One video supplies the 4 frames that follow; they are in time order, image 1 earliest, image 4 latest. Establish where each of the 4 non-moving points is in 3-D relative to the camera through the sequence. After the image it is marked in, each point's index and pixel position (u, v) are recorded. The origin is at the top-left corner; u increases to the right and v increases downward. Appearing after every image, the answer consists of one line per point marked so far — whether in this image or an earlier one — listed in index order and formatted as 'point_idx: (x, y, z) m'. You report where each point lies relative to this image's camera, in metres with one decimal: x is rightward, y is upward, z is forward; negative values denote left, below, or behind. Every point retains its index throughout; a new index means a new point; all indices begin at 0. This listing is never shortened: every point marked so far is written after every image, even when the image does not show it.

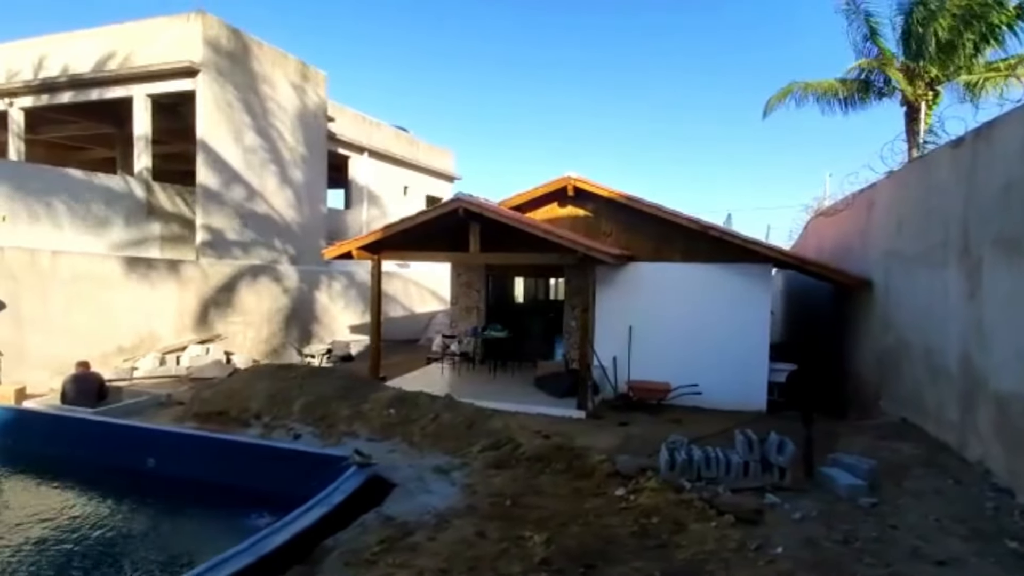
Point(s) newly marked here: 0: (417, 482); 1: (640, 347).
0: (-0.9, -1.8, +6.0) m
1: (+2.4, -1.1, +11.9) m
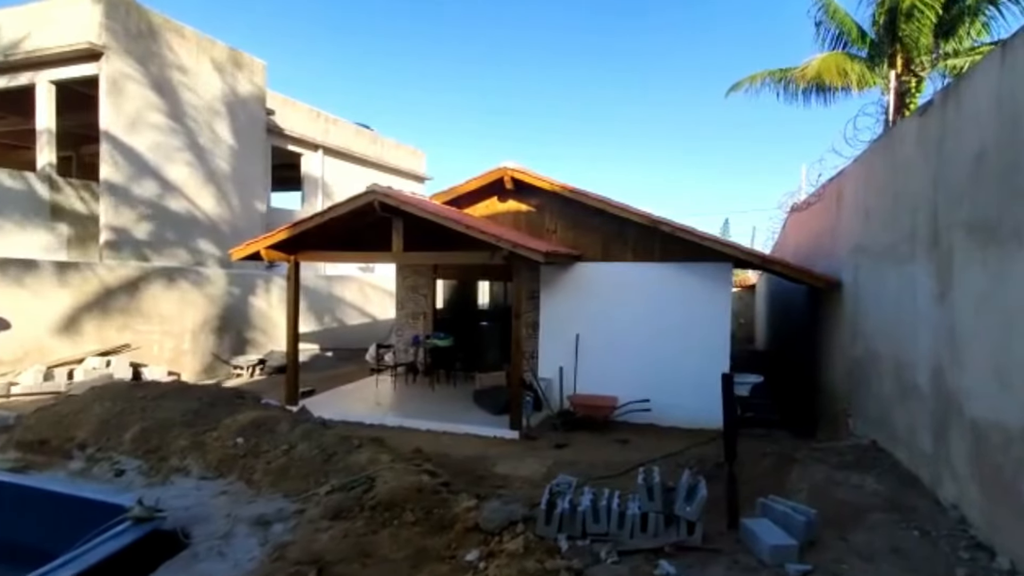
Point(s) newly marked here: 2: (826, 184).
0: (-2.1, -1.8, +4.6) m
1: (+1.2, -1.1, +10.5) m
2: (+4.9, +1.6, +10.1) m
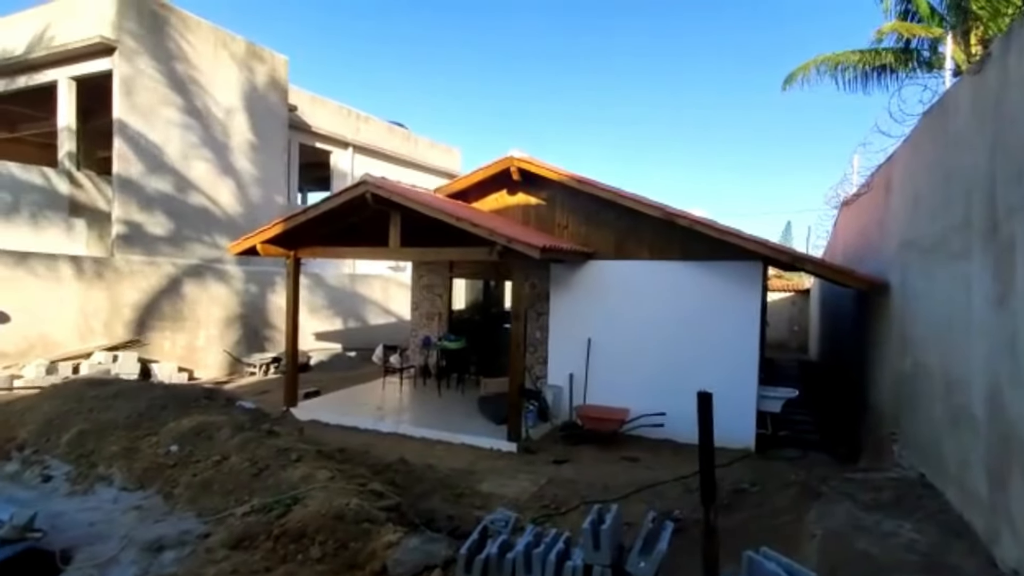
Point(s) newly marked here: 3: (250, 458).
0: (-2.6, -1.7, +4.0) m
1: (+1.3, -1.1, +9.6) m
2: (+5.0, +1.6, +8.8) m
3: (-2.1, -1.4, +5.3) m
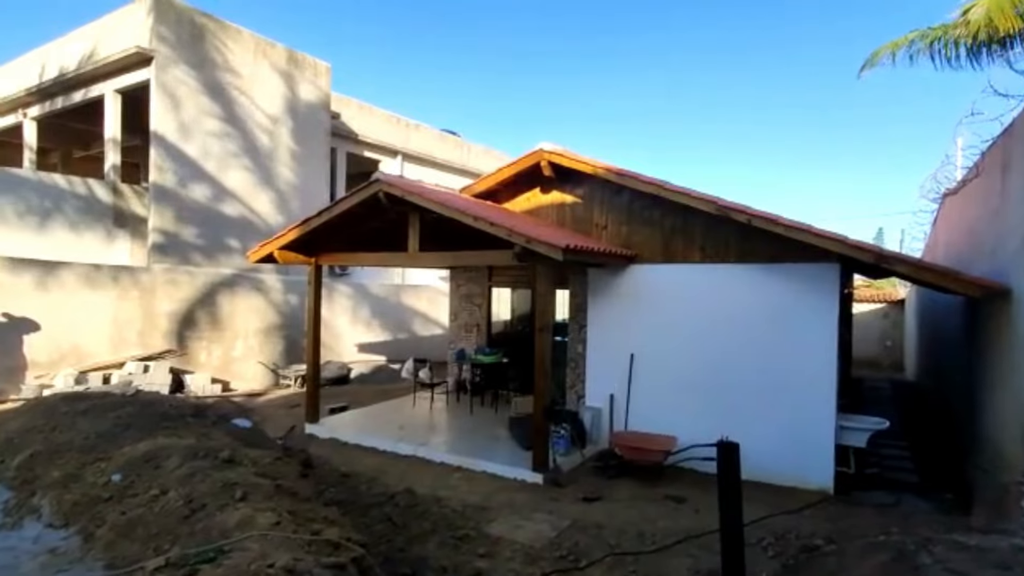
0: (-2.8, -1.7, +3.2) m
1: (+1.7, -1.2, +8.3) m
2: (+5.3, +1.5, +7.2) m
3: (-2.2, -1.4, +4.4) m
